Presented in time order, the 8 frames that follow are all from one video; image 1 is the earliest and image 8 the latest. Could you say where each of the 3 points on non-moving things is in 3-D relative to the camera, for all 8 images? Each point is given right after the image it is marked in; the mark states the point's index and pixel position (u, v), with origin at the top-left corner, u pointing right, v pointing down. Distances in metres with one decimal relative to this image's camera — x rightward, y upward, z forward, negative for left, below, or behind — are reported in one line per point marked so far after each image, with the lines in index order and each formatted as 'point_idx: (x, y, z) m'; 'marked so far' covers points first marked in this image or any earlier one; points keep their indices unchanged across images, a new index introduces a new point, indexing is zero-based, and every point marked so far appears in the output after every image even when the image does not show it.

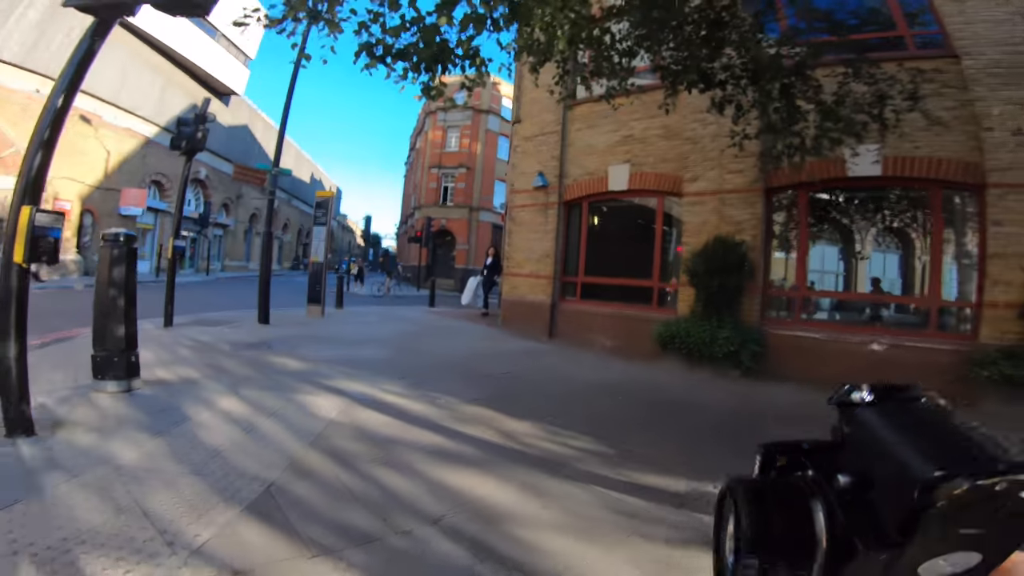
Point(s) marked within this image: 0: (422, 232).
0: (-3.6, +2.1, +19.1) m
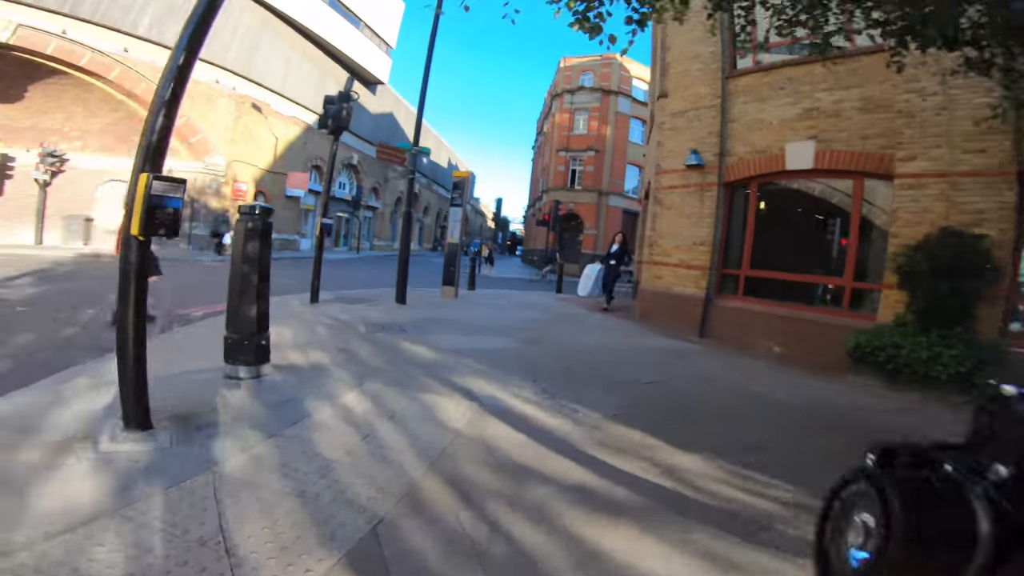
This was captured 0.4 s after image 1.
0: (+1.4, +2.6, +18.5) m
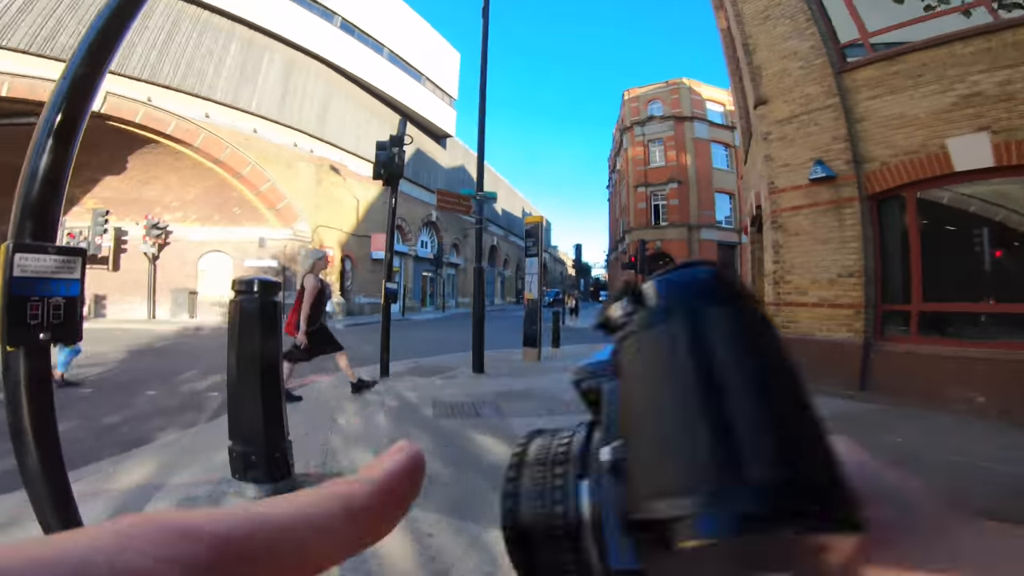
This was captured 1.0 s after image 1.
0: (+4.2, +1.1, +16.9) m
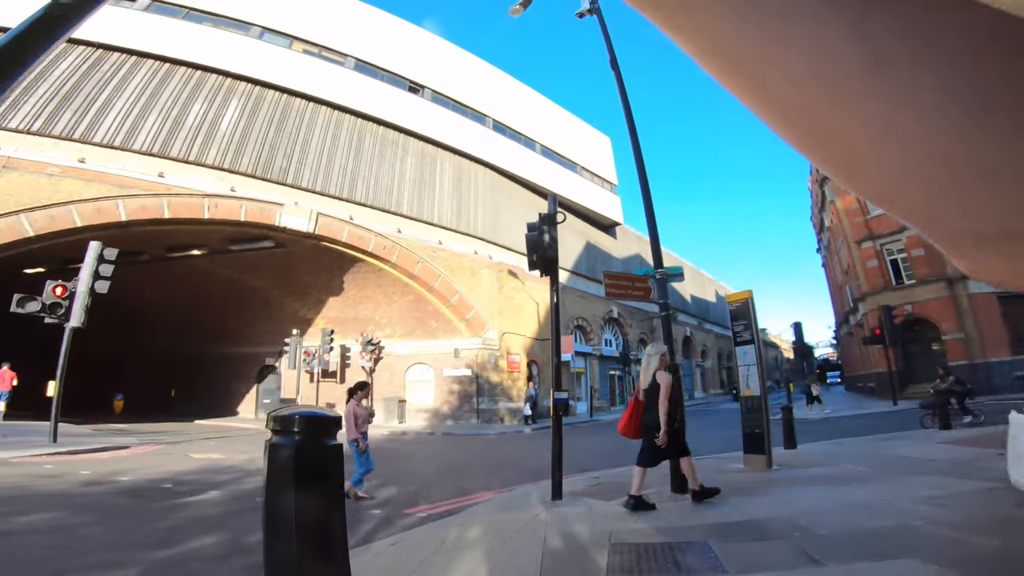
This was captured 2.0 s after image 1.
0: (+9.5, -1.0, +13.0) m
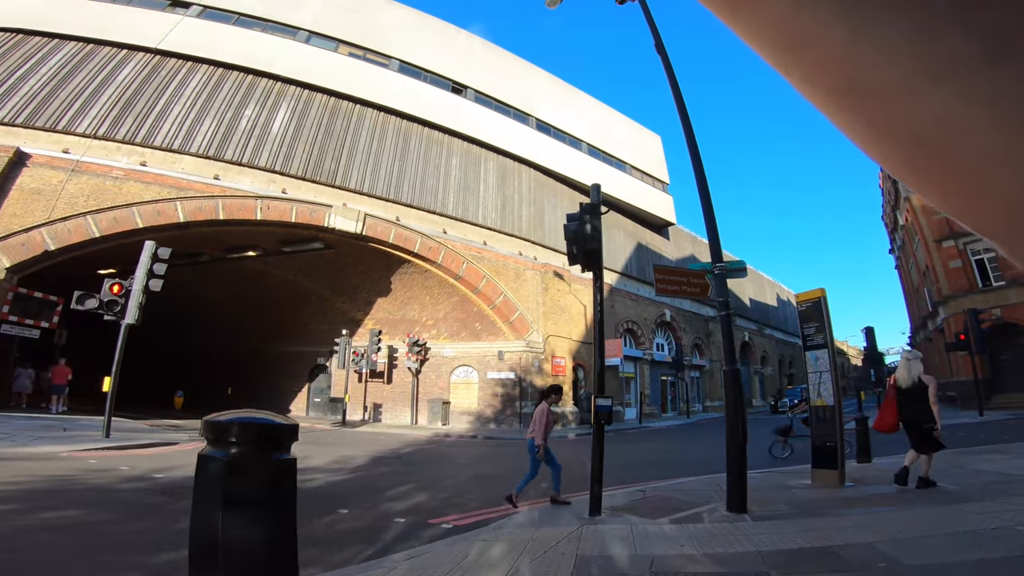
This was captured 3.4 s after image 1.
0: (+10.5, -1.0, +11.6) m
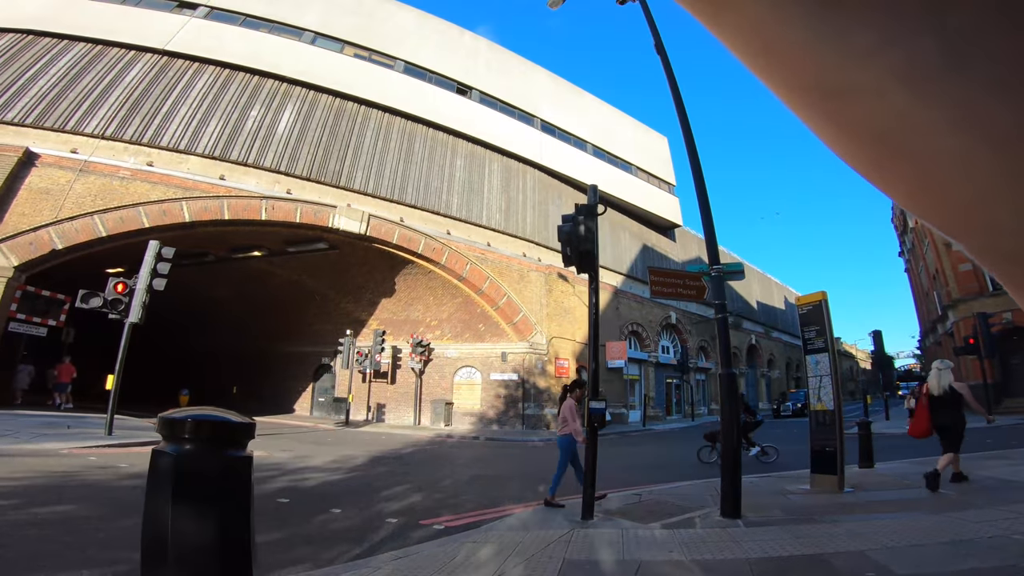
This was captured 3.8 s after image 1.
0: (+10.5, -1.1, +11.5) m
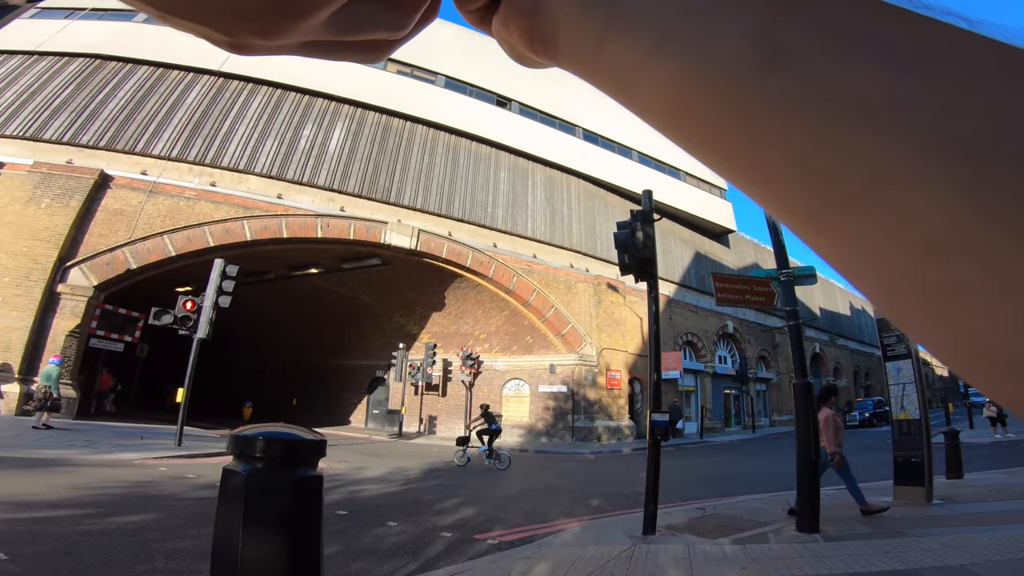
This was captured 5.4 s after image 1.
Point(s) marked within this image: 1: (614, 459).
0: (+11.6, -1.1, +10.3) m
1: (+2.6, -4.4, +13.1) m
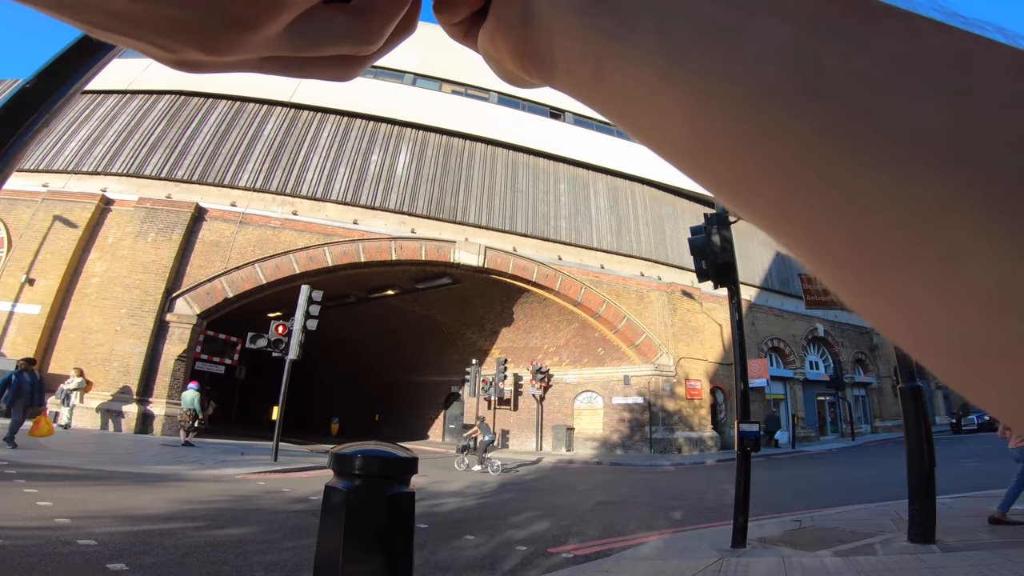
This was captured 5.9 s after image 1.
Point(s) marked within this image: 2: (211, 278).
0: (+12.8, -0.9, +8.8) m
1: (+4.4, -4.6, +12.6) m
2: (-8.0, +0.2, +13.5) m
